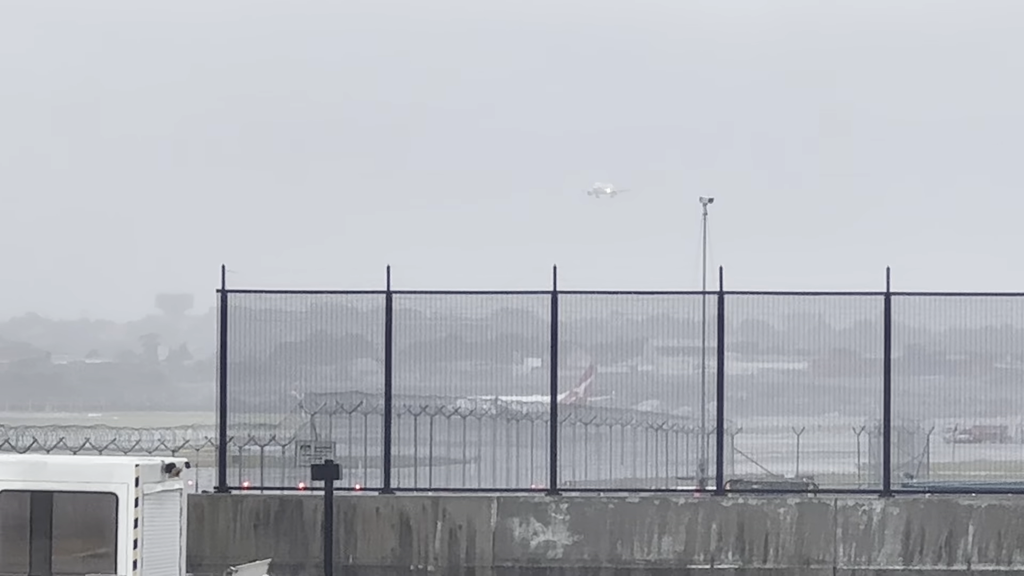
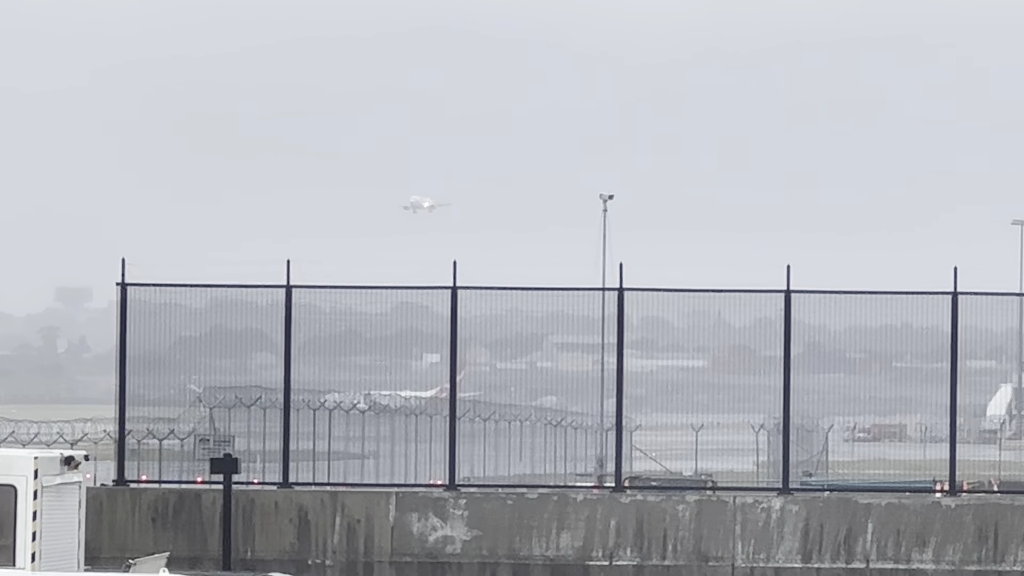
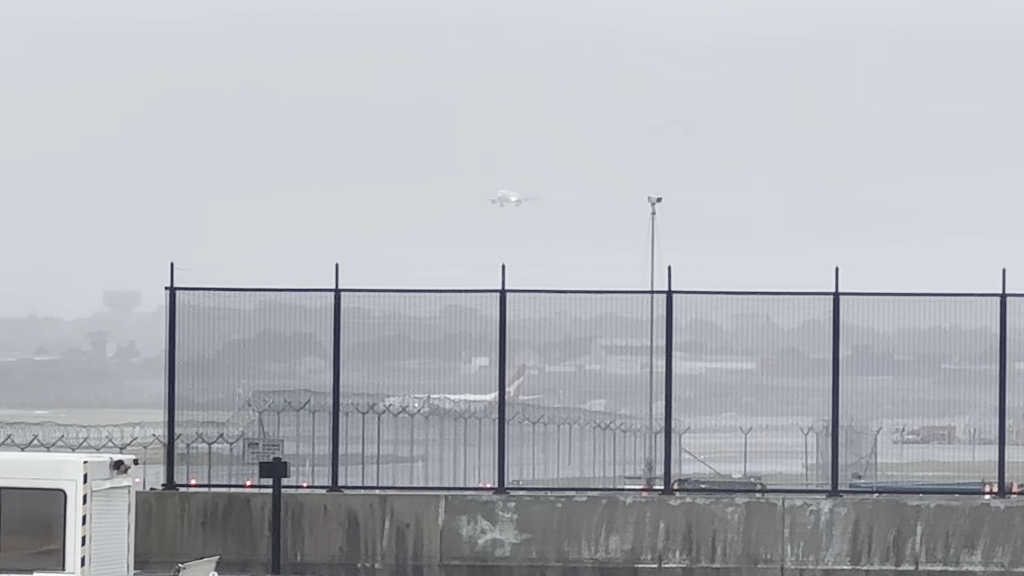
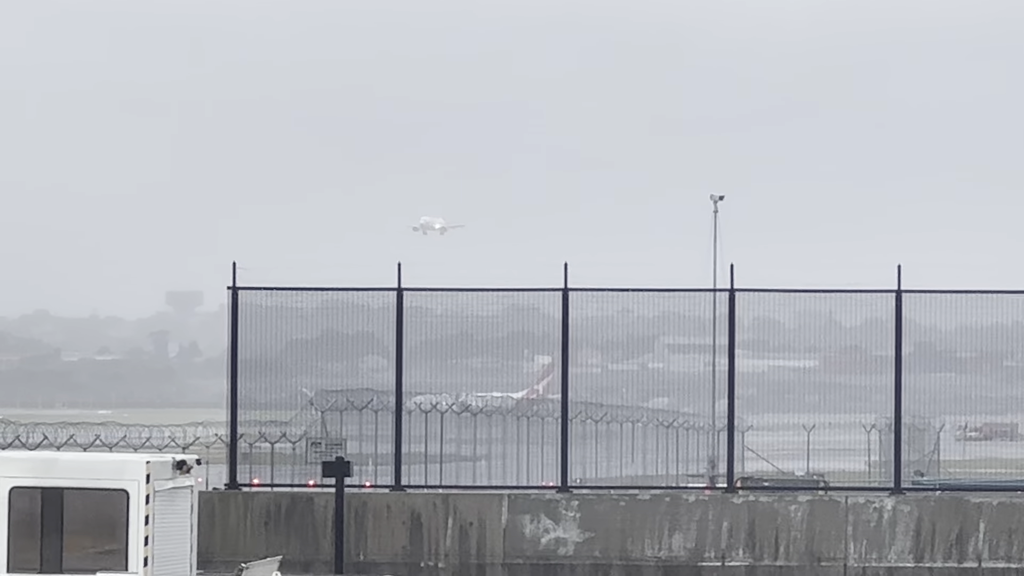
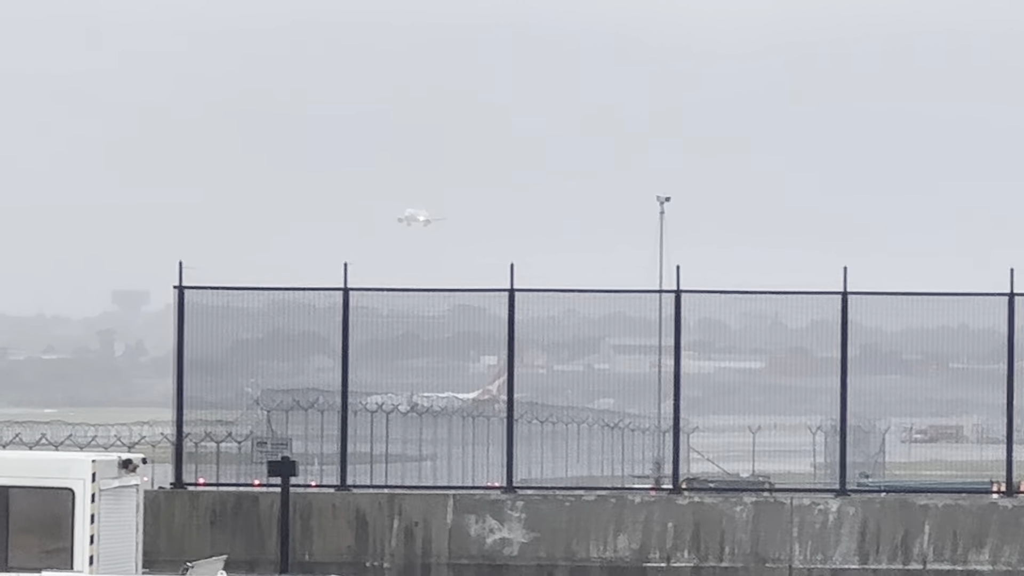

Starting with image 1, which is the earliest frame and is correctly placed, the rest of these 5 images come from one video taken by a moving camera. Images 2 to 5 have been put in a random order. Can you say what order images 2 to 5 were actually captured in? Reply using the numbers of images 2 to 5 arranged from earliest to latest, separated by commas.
3, 2, 5, 4
